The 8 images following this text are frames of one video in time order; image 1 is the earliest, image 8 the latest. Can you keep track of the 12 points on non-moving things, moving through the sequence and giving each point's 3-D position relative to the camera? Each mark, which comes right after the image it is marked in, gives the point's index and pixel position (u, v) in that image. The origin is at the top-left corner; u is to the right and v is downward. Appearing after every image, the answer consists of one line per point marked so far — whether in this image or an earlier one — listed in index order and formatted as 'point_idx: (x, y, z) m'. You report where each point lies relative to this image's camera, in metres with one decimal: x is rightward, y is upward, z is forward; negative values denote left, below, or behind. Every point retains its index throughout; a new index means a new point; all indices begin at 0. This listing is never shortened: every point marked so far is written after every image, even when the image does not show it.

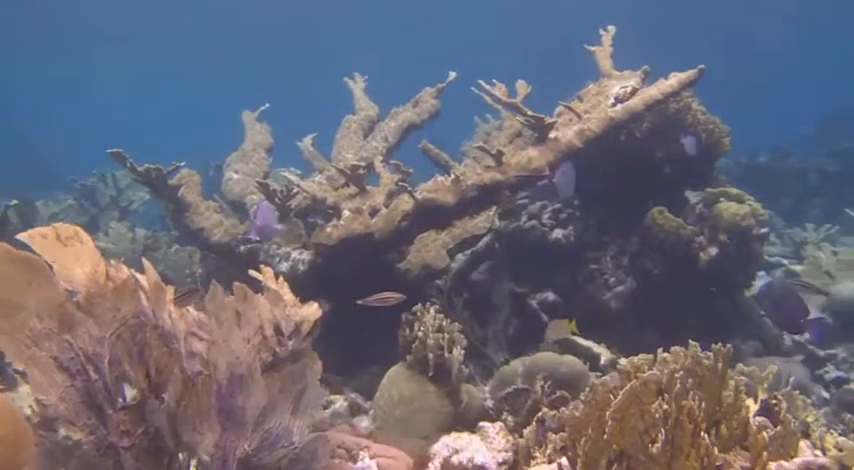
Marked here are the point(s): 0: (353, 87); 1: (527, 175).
0: (-0.8, +1.6, +7.7) m
1: (+0.7, +0.4, +4.9) m
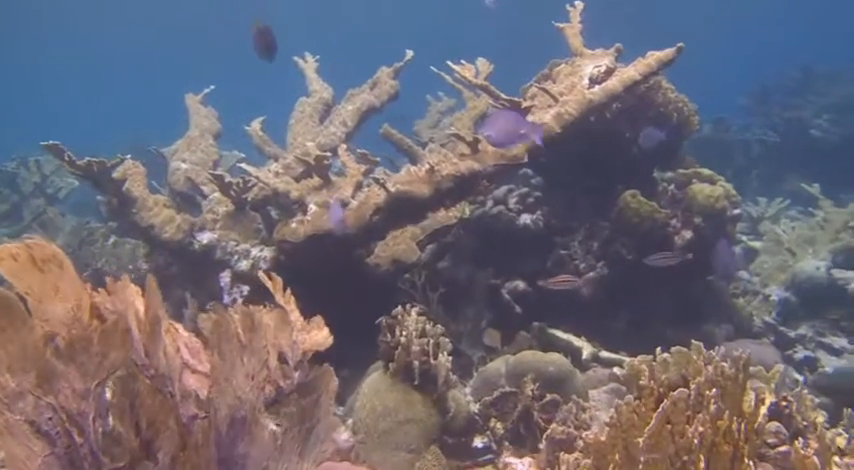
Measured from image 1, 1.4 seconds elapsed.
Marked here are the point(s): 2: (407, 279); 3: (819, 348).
0: (-1.3, +1.7, +7.2) m
1: (+0.5, +0.5, +4.6) m
2: (-0.1, -0.3, +5.1) m
3: (+3.5, -1.0, +6.2) m
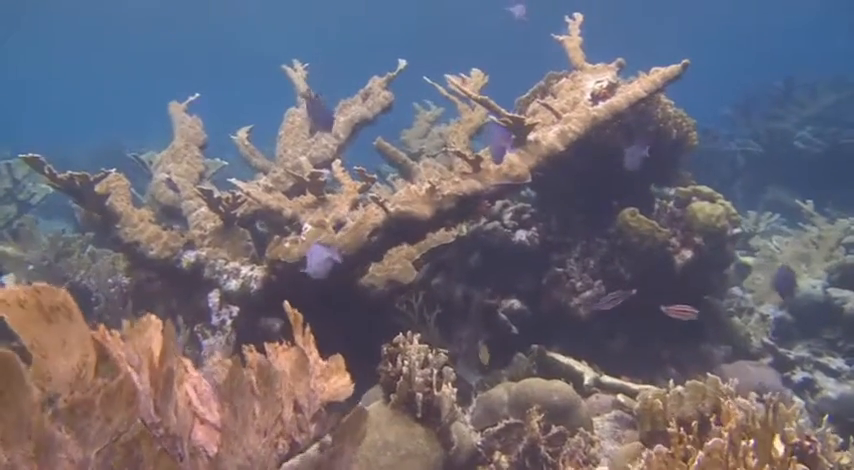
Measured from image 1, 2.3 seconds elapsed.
0: (-1.4, +1.6, +7.0) m
1: (+0.5, +0.3, +4.5) m
2: (-0.2, -0.5, +4.9) m
3: (+3.4, -1.2, +6.1) m
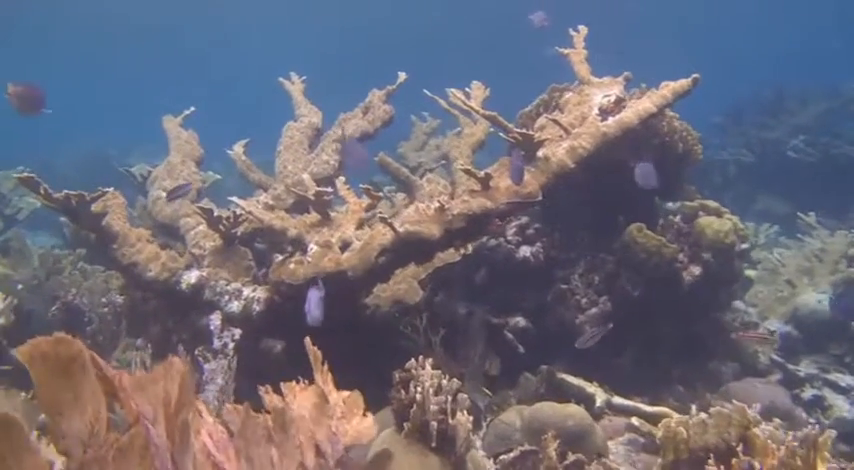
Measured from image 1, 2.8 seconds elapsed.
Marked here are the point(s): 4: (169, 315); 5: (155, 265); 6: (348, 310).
0: (-1.4, +1.4, +6.9) m
1: (+0.6, +0.2, +4.4) m
2: (-0.1, -0.6, +4.8) m
3: (+3.5, -1.3, +6.1) m
4: (-2.1, -0.7, +5.8) m
5: (-1.9, -0.2, +4.8) m
6: (-0.5, -0.5, +4.6) m
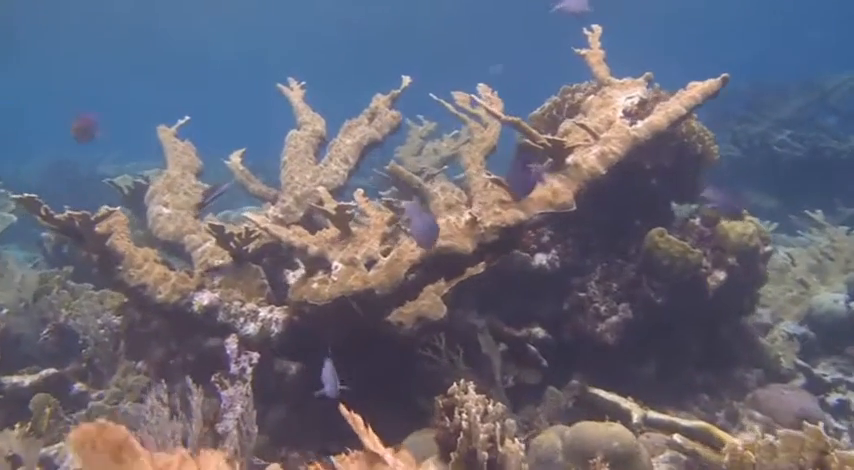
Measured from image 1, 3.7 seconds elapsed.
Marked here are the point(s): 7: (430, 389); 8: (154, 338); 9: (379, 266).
0: (-1.3, +1.3, +6.6) m
1: (+0.7, +0.2, +4.2) m
2: (+0.1, -0.7, +4.6) m
3: (+3.6, -1.3, +6.0) m
4: (-2.0, -0.8, +5.5) m
5: (-1.7, -0.3, +4.5) m
6: (-0.3, -0.6, +4.3) m
7: (0.0, -1.0, +4.6) m
8: (-2.2, -0.8, +5.7) m
9: (-0.3, -0.2, +4.1) m
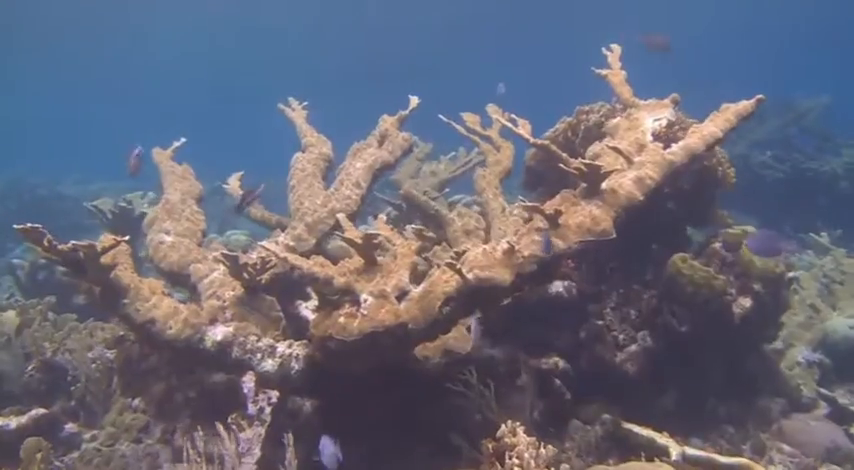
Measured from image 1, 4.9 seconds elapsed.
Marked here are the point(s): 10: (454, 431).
0: (-1.2, +1.1, +6.4) m
1: (+0.9, 0.0, +4.0) m
2: (+0.2, -0.9, +4.4) m
3: (+3.7, -1.5, +5.9) m
4: (-1.9, -1.0, +5.1) m
5: (-1.5, -0.5, +4.2) m
6: (-0.1, -0.8, +4.1) m
7: (+0.2, -1.2, +4.4) m
8: (-2.1, -1.1, +5.3) m
9: (-0.1, -0.3, +3.8) m
10: (+0.2, -1.2, +4.4) m
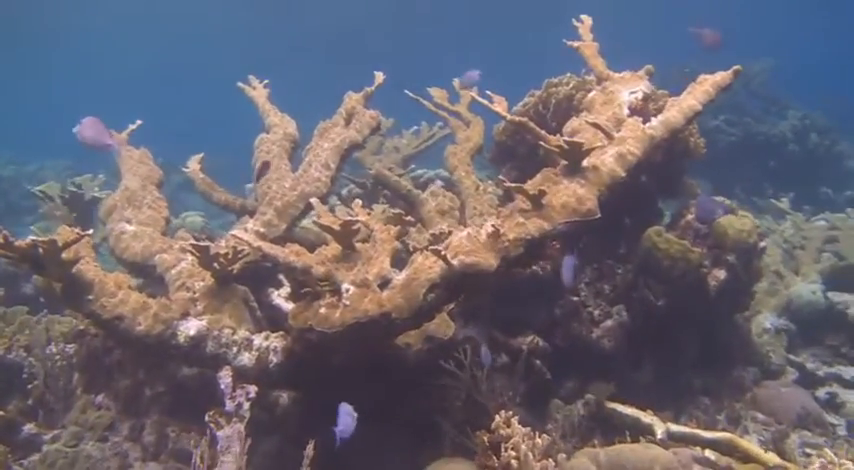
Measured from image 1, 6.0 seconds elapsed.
0: (-1.5, +1.2, +6.1) m
1: (+0.8, +0.1, +3.9) m
2: (+0.1, -0.7, +4.3) m
3: (+3.5, -1.2, +6.0) m
4: (-2.0, -0.9, +4.9) m
5: (-1.6, -0.5, +4.0) m
6: (-0.2, -0.7, +4.0) m
7: (+0.1, -1.1, +4.3) m
8: (-2.3, -1.0, +5.1) m
9: (-0.2, -0.3, +3.7) m
10: (+0.1, -1.1, +4.3) m
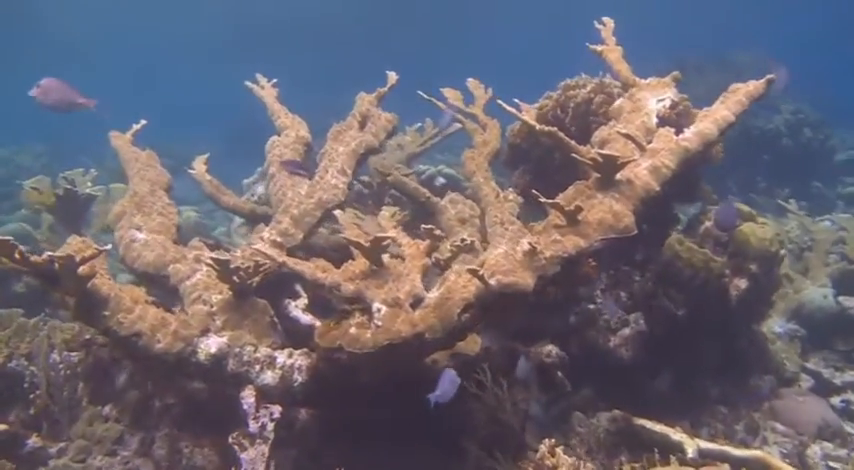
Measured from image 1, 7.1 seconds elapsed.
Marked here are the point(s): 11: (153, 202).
0: (-1.4, +1.2, +5.9) m
1: (+1.0, 0.0, +3.8) m
2: (+0.3, -0.8, +4.2) m
3: (+3.6, -1.3, +6.0) m
4: (-1.9, -1.0, +4.8) m
5: (-1.5, -0.6, +3.8) m
6: (-0.1, -0.8, +3.8) m
7: (+0.3, -1.2, +4.2) m
8: (-2.1, -1.0, +4.9) m
9: (0.0, -0.4, +3.6) m
10: (+0.2, -1.2, +4.2) m
11: (-2.0, +0.2, +5.0) m
